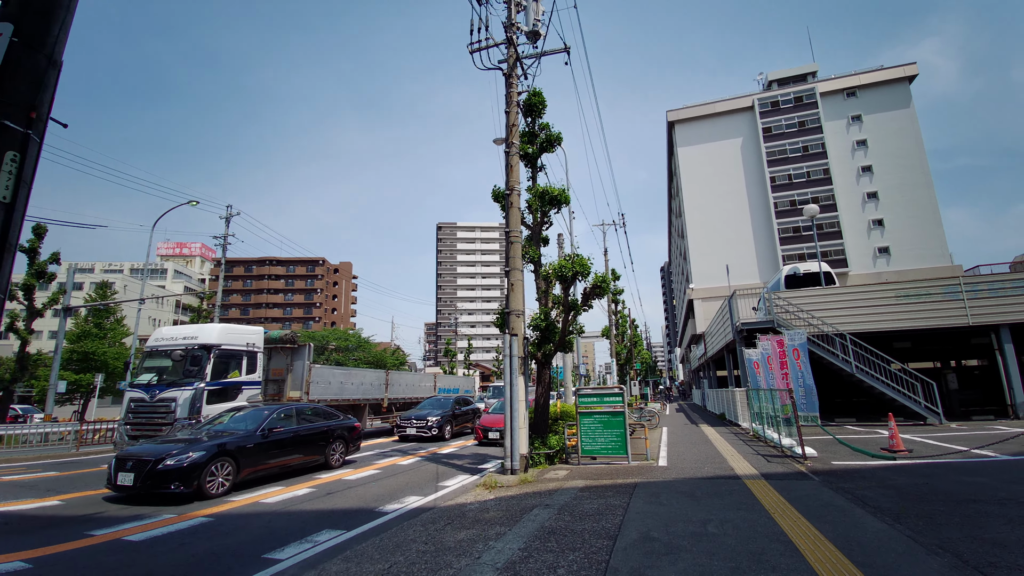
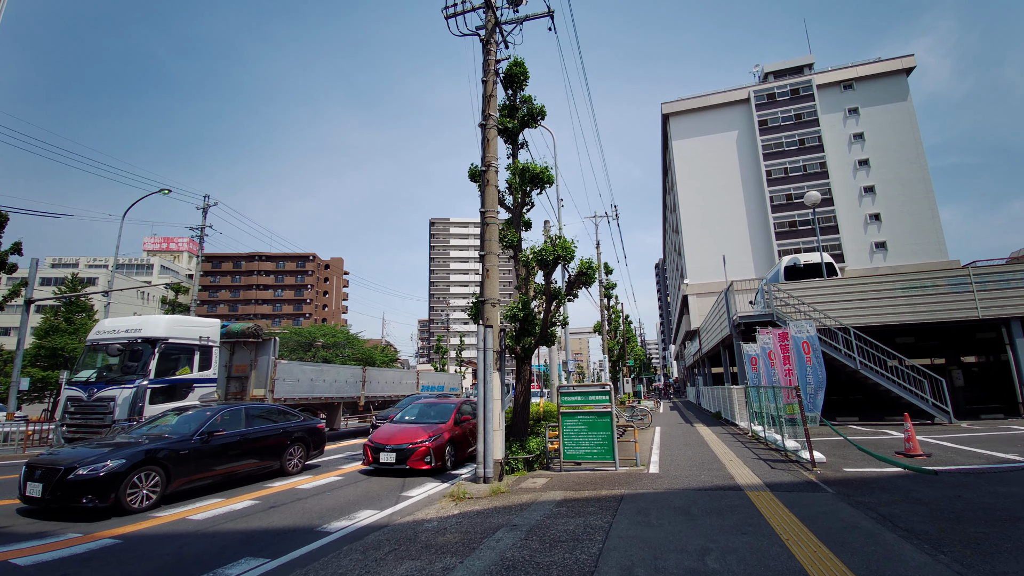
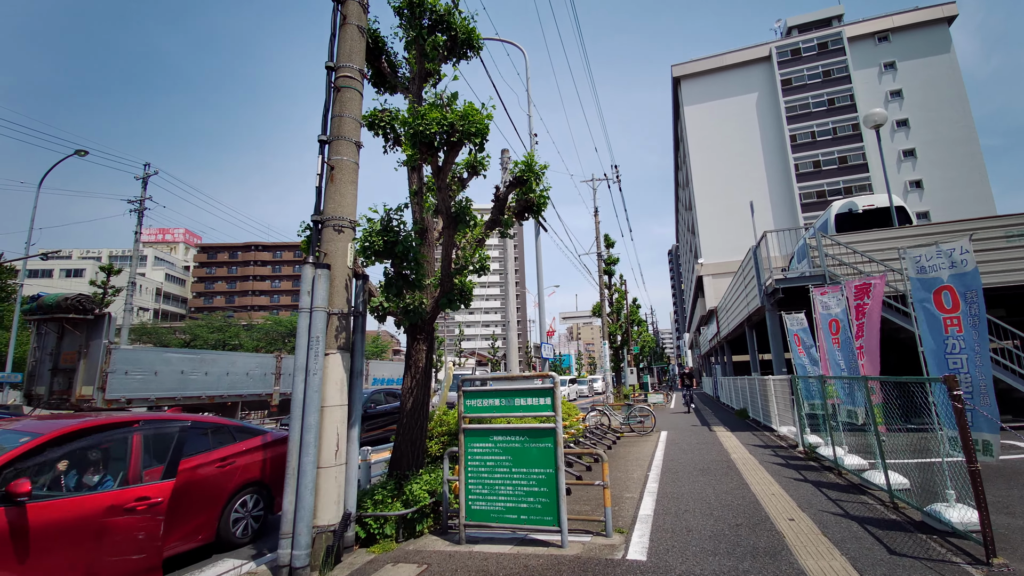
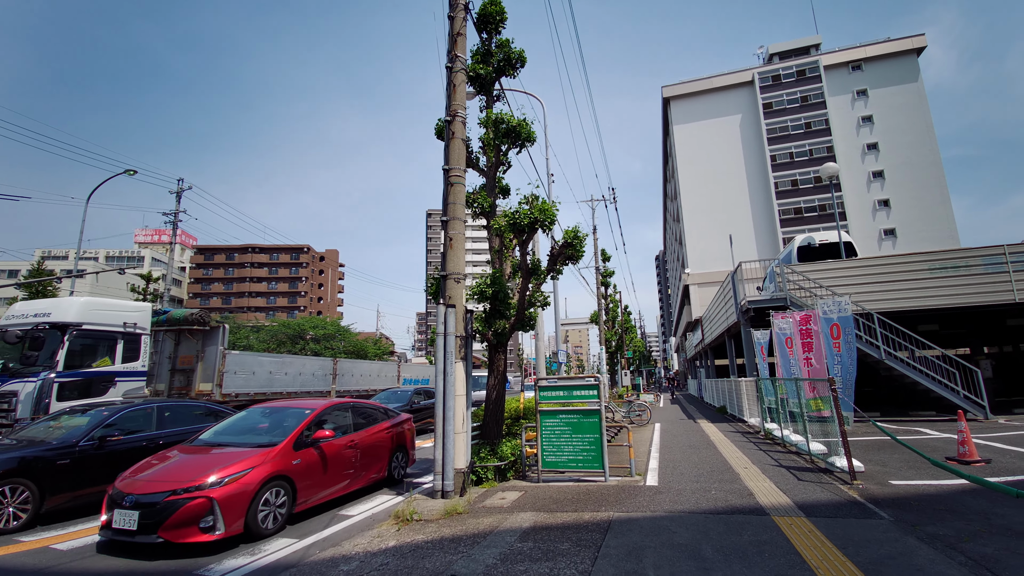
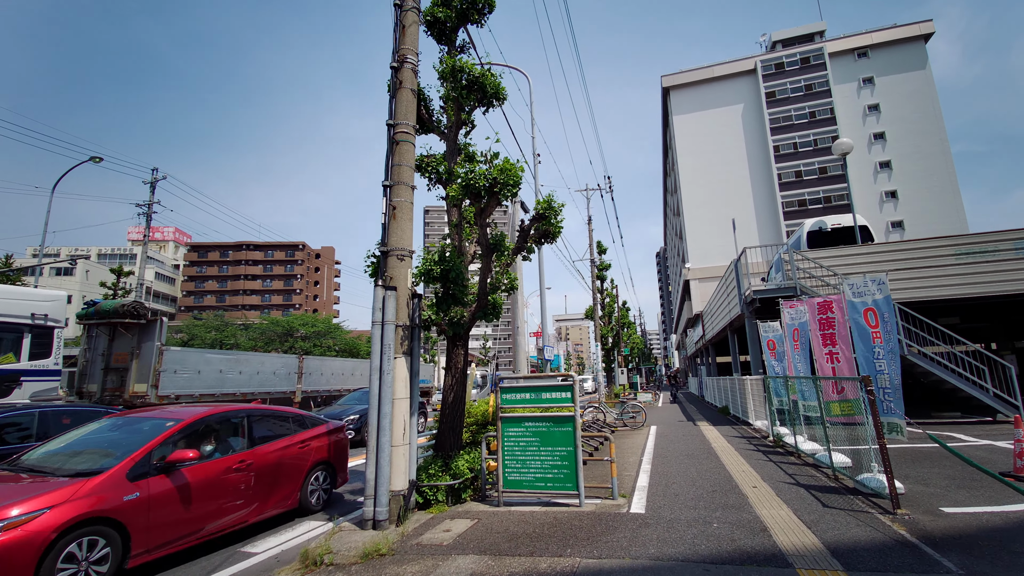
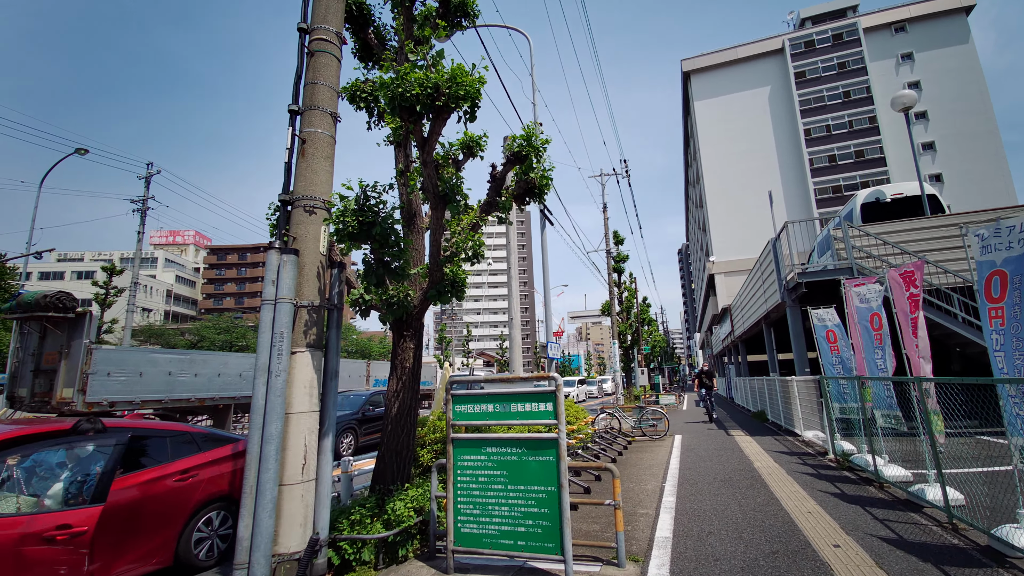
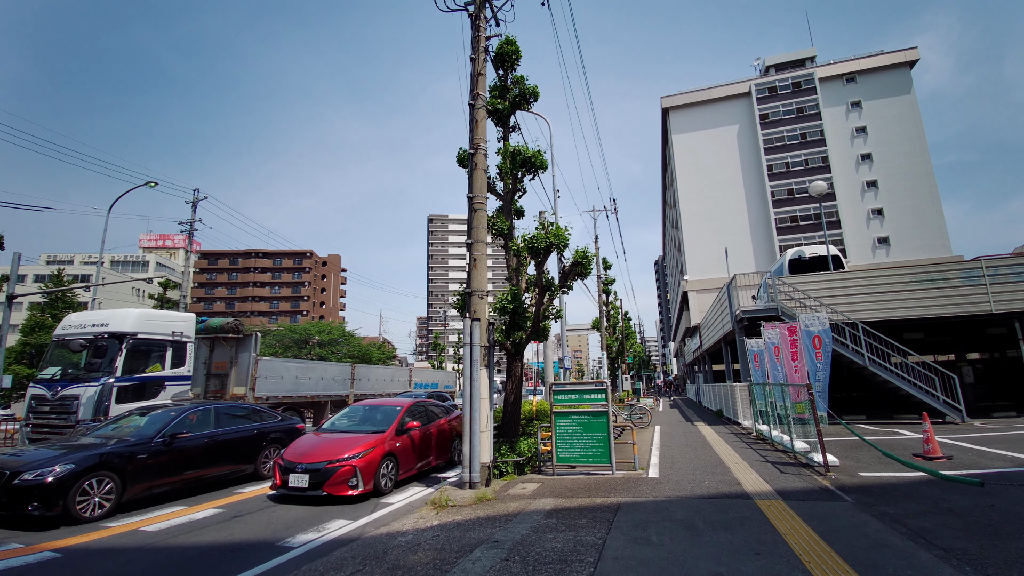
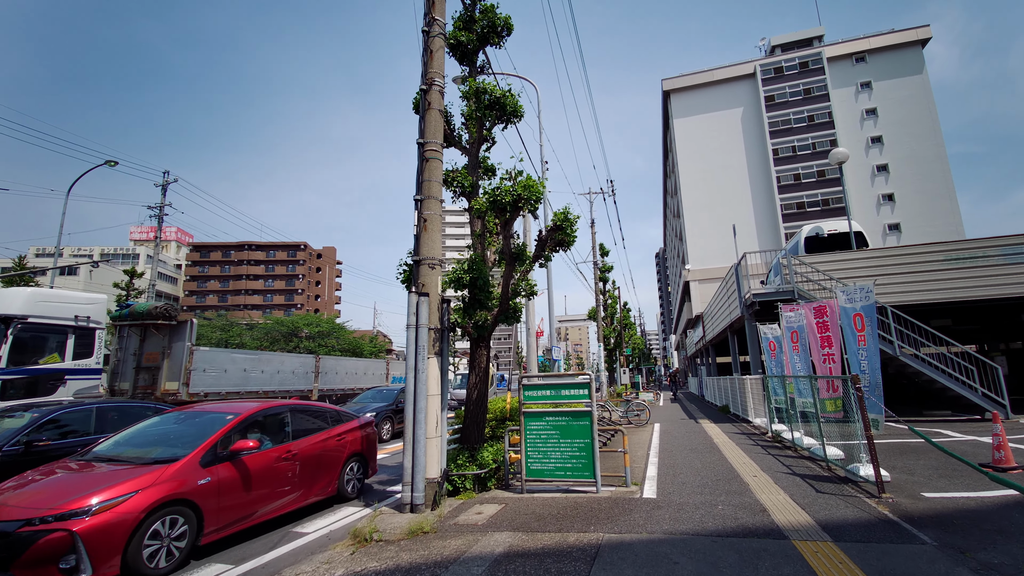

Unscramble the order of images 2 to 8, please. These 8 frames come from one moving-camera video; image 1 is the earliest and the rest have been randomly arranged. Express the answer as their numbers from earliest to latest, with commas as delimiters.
2, 7, 4, 8, 5, 3, 6
